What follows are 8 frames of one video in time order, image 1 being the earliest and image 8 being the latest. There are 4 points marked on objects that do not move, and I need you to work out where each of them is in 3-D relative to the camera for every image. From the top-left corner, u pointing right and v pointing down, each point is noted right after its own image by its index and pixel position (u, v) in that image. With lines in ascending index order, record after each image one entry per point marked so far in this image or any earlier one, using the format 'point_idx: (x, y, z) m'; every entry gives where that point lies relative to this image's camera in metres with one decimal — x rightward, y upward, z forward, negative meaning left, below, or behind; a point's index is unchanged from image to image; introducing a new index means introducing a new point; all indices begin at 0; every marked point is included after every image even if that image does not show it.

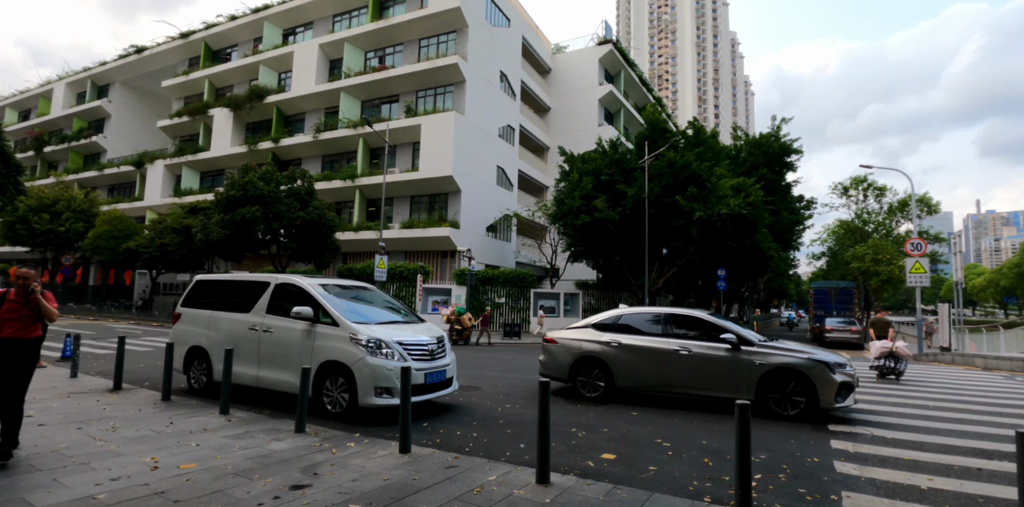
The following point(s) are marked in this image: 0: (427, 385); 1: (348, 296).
0: (-1.3, -2.1, +7.6) m
1: (-3.0, -0.8, +9.0) m
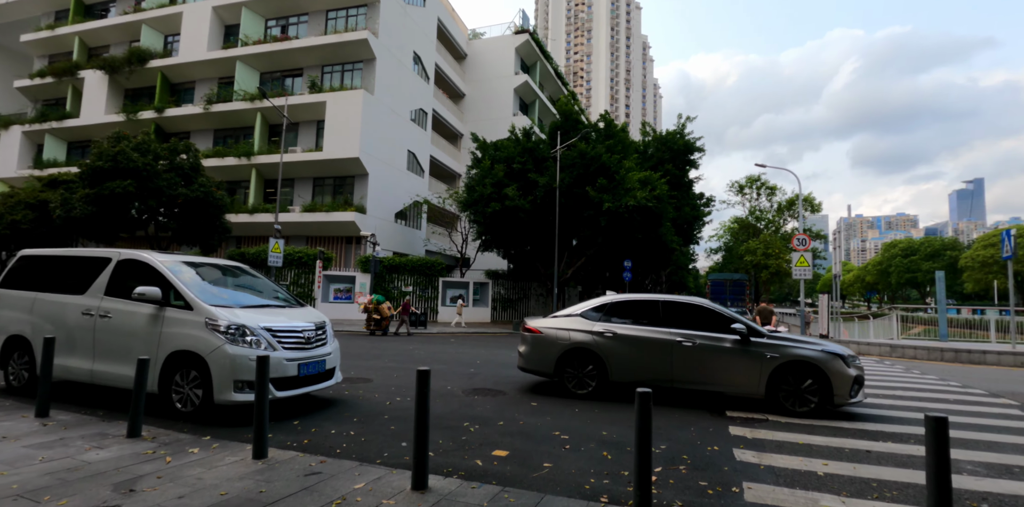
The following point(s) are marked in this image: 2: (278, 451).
0: (-2.9, -1.7, +6.5) m
1: (-4.7, -0.4, +7.7) m
2: (-2.4, -2.0, +4.9) m
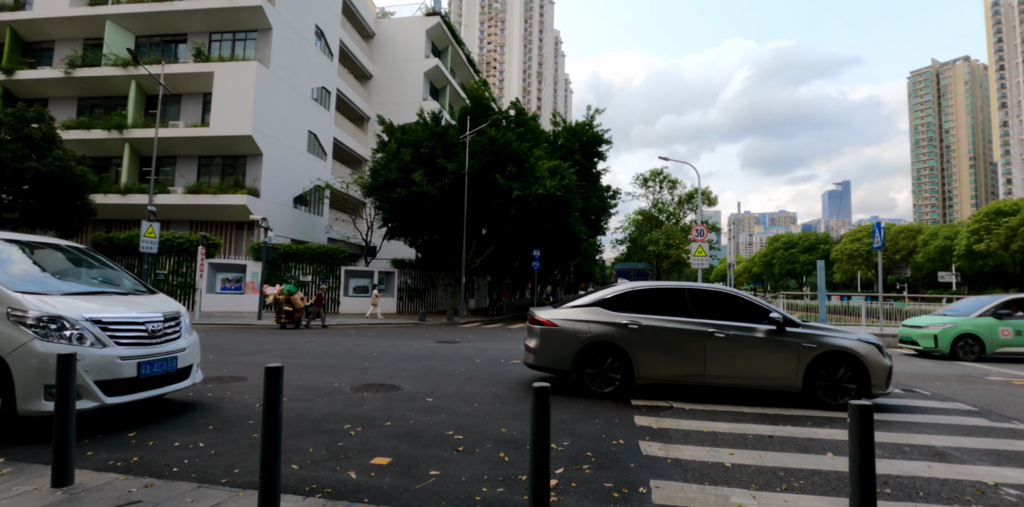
0: (-4.1, -1.4, +5.4) m
1: (-6.1, 0.0, +6.1) m
2: (-3.3, -1.8, +3.8) m
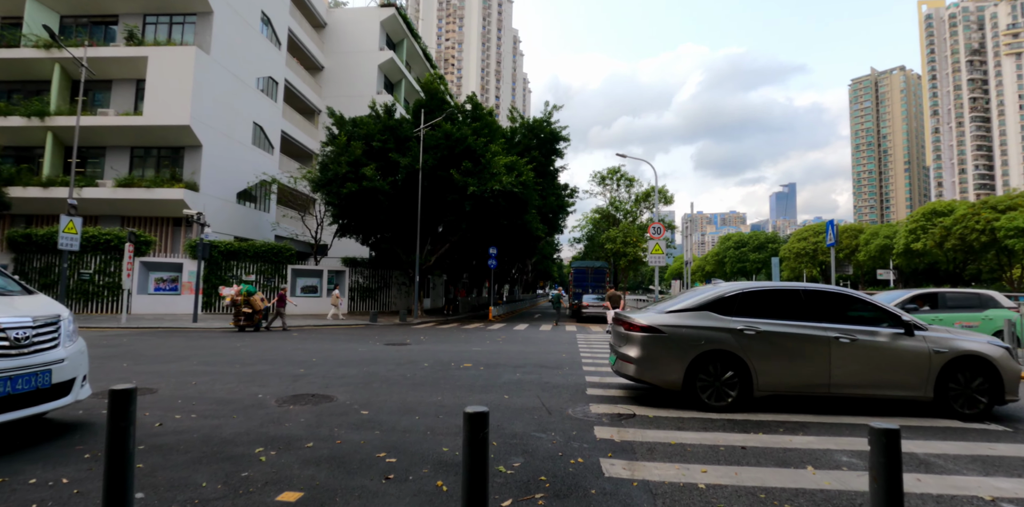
0: (-4.6, -1.3, +4.4) m
1: (-6.7, +0.1, +5.0) m
2: (-3.7, -1.7, +2.9) m
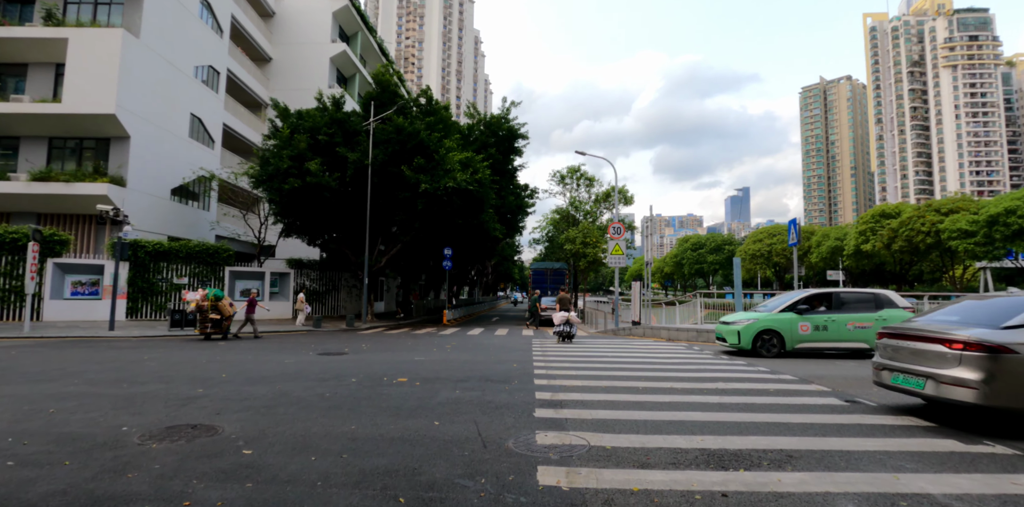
0: (-5.2, -1.3, +3.0) m
1: (-7.3, +0.1, +3.5) m
2: (-4.2, -1.6, +1.6) m
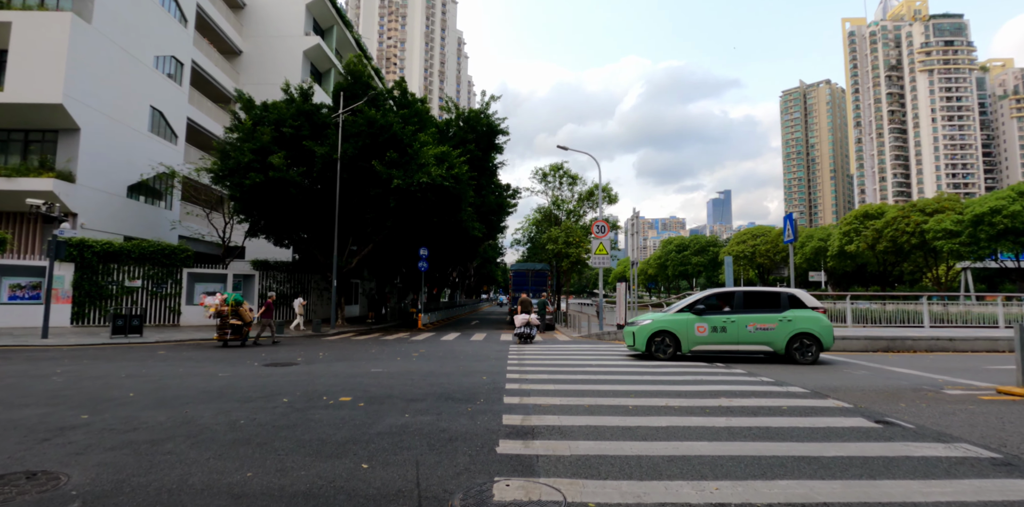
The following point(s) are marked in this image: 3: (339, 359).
0: (-5.5, -1.2, +1.7) m
1: (-7.6, +0.2, +2.1) m
2: (-4.4, -1.5, +0.3) m
3: (-3.6, -2.2, +10.2) m
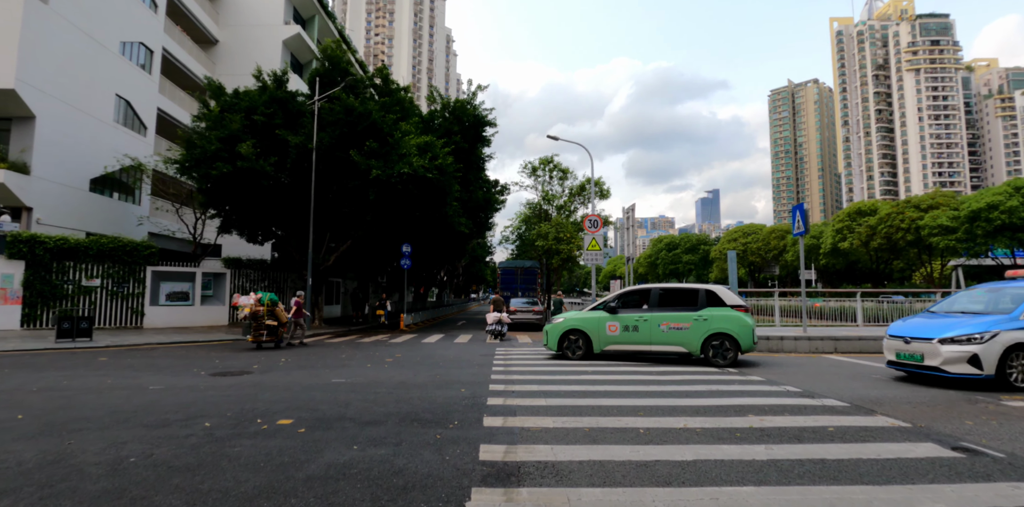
0: (-5.6, -1.0, +0.4) m
1: (-7.7, +0.3, +0.8) m
2: (-4.5, -1.4, -0.9) m
3: (-3.9, -2.1, +8.9) m
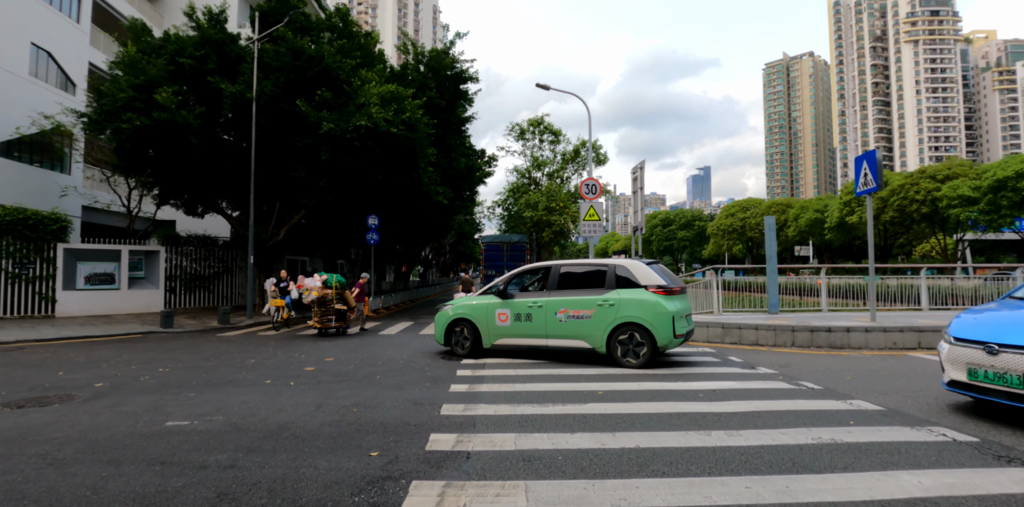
0: (-5.8, -0.9, -2.5) m
1: (-7.9, +0.4, -2.3) m
2: (-4.7, -1.3, -3.8) m
3: (-4.3, -1.6, +6.0) m
